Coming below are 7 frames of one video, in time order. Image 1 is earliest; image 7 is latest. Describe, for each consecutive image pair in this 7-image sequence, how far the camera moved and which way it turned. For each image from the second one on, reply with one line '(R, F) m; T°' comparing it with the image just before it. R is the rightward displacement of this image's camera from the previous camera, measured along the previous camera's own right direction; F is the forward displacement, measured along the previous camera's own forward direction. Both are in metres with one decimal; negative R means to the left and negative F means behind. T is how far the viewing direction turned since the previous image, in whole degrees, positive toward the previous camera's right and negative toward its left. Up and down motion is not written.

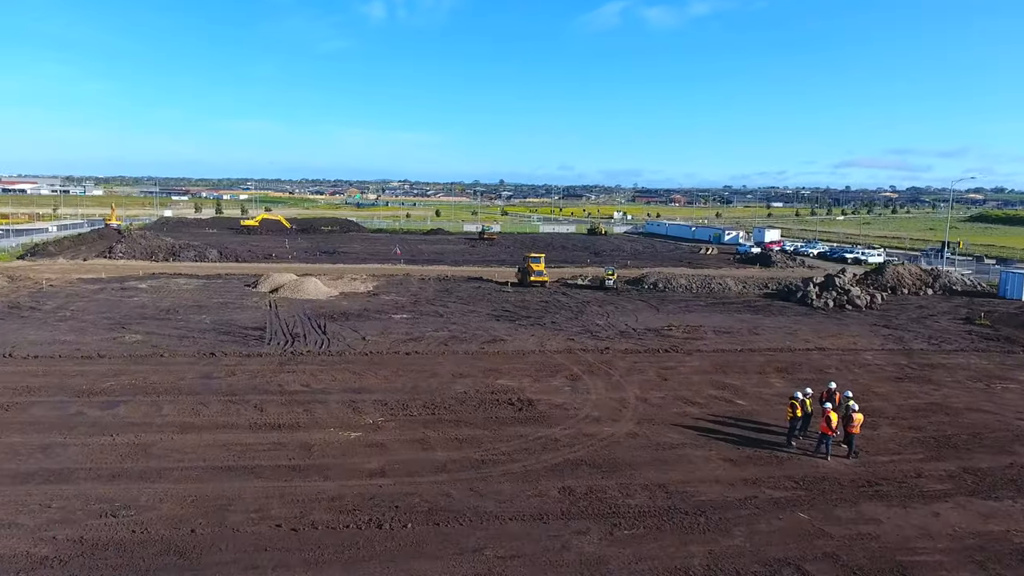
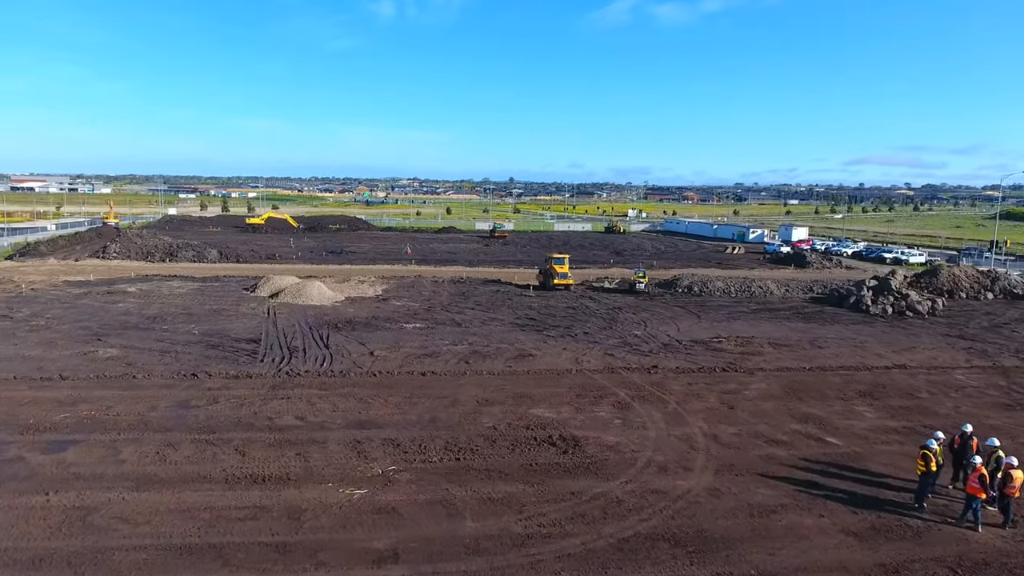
(-0.7, +3.3) m; -1°
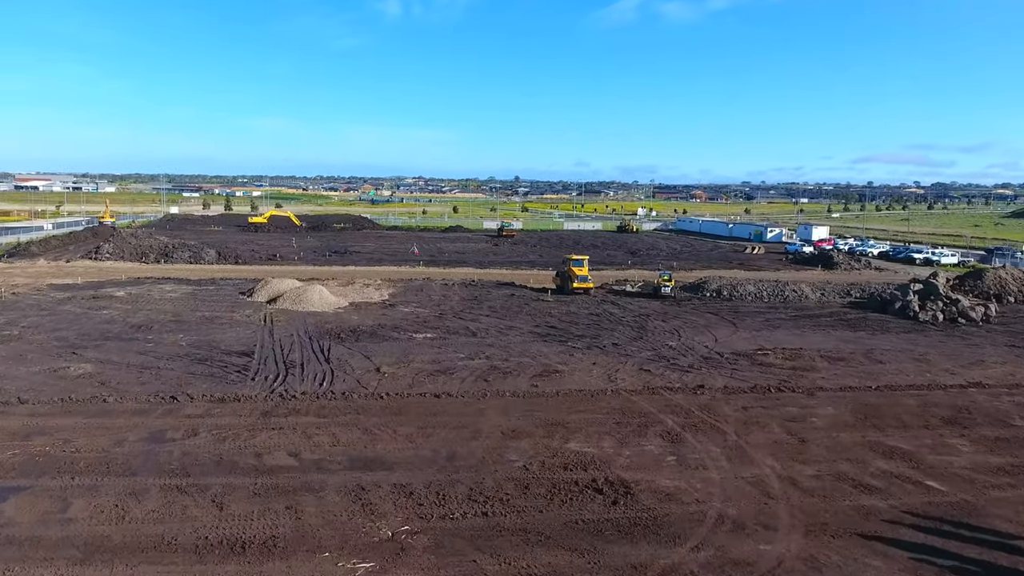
(-0.5, +2.5) m; 0°
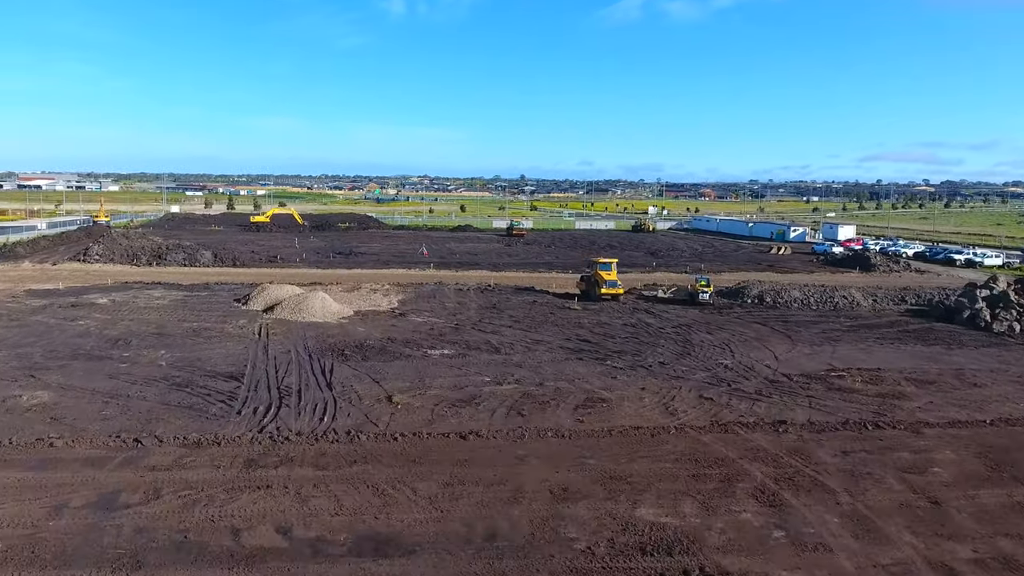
(-0.8, +3.1) m; 0°
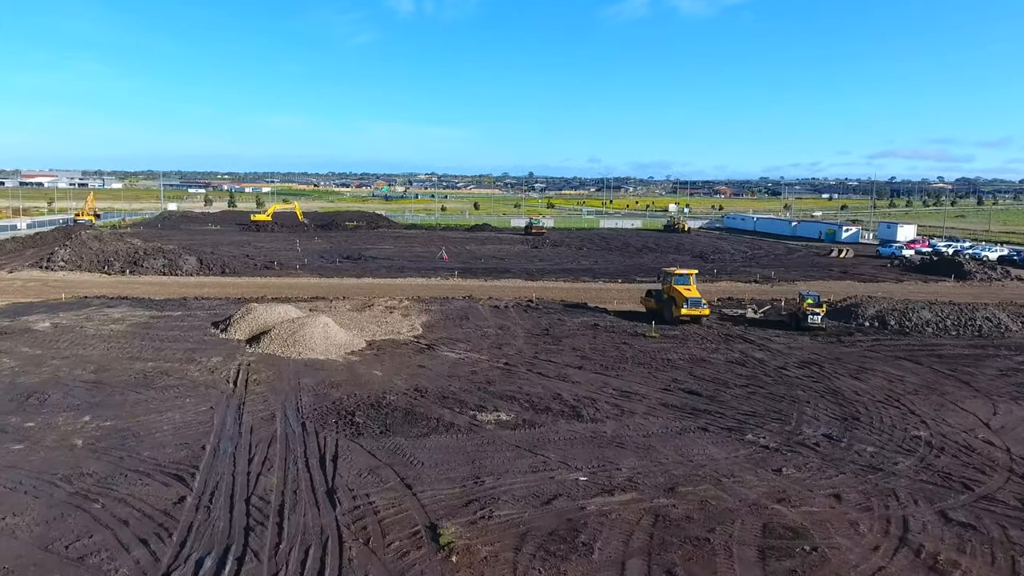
(-1.7, +6.6) m; -1°
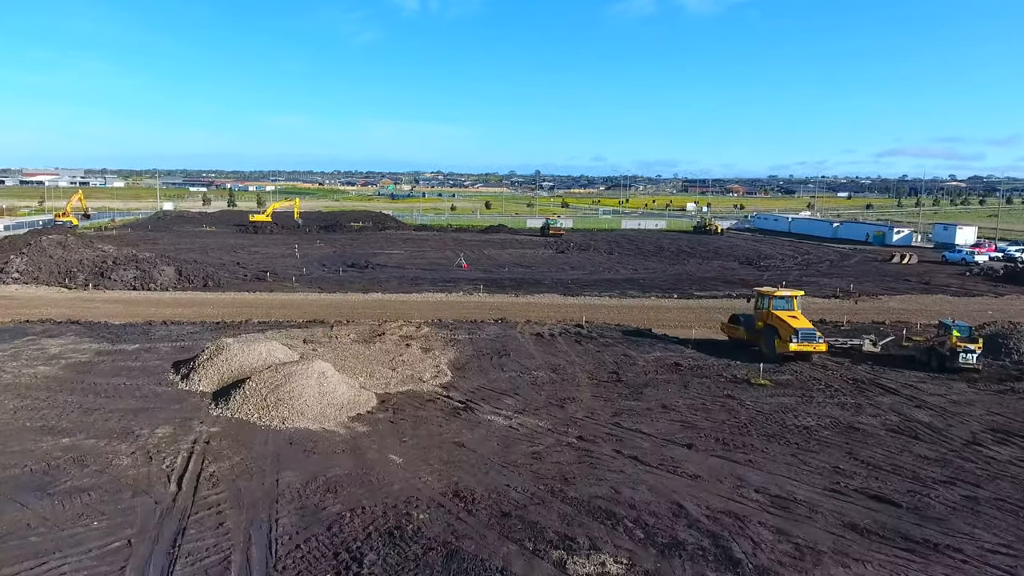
(-1.3, +5.6) m; 0°
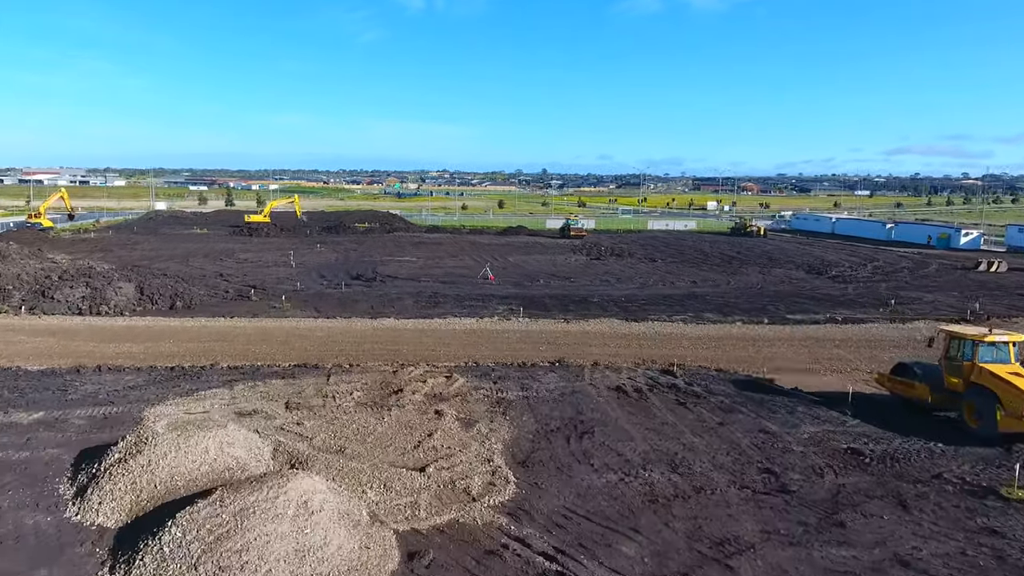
(-1.5, +6.3) m; 0°
